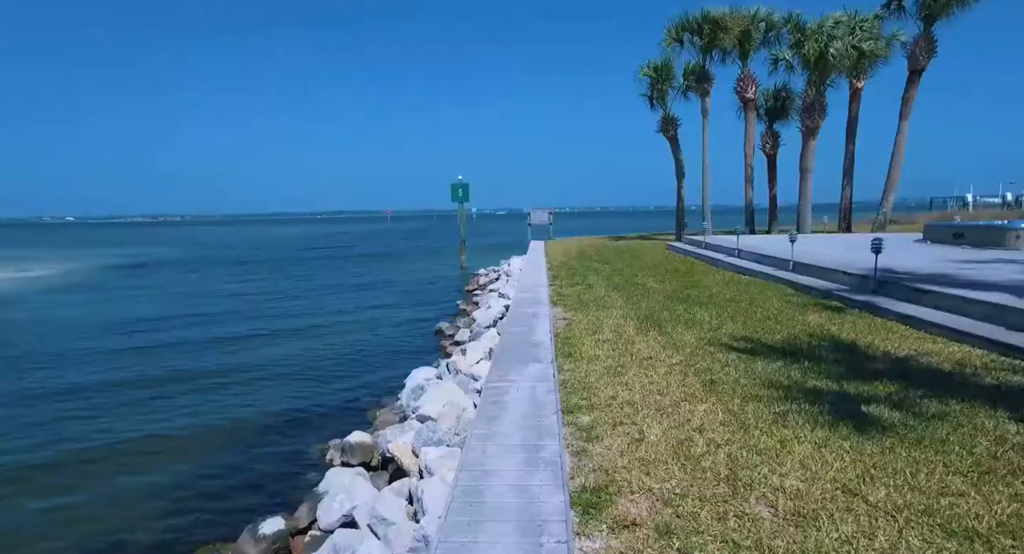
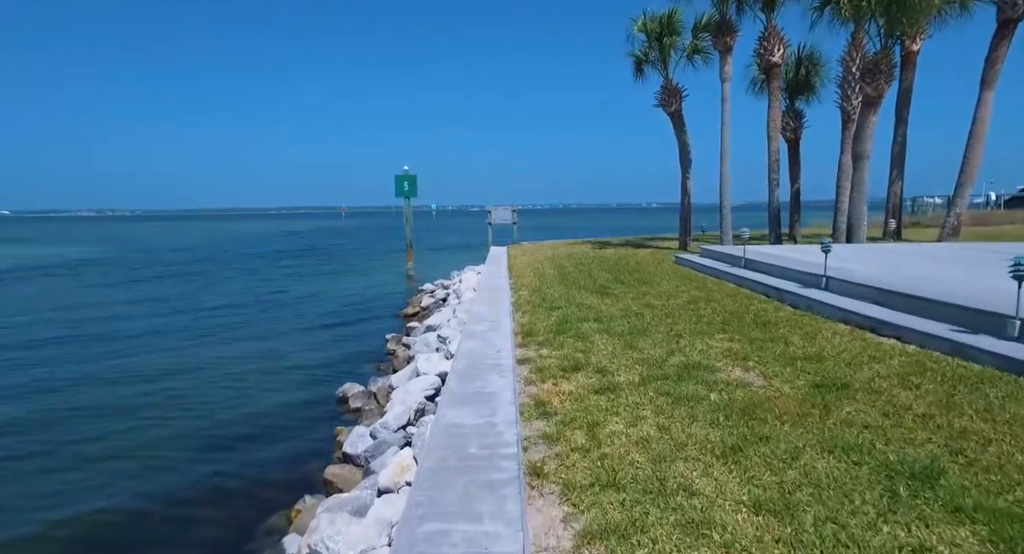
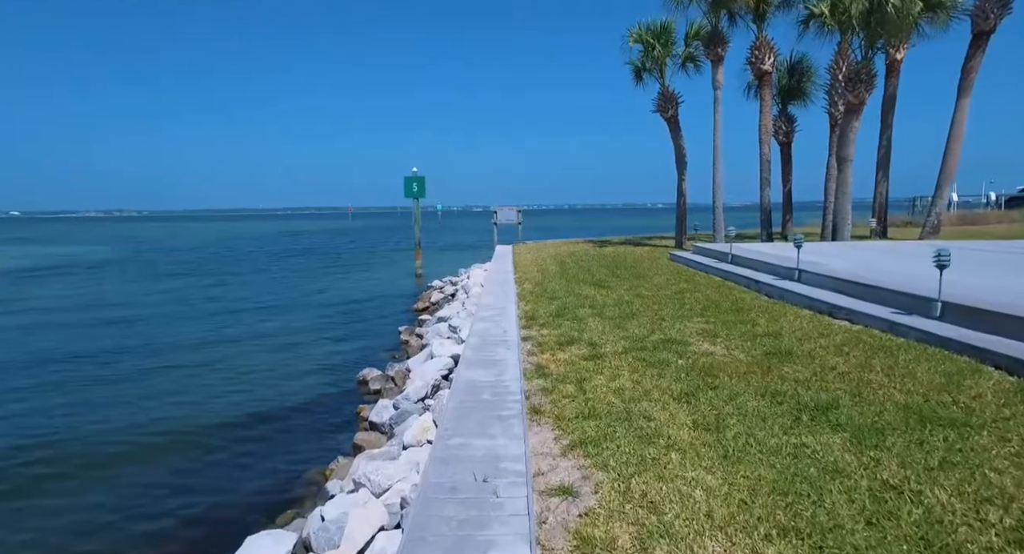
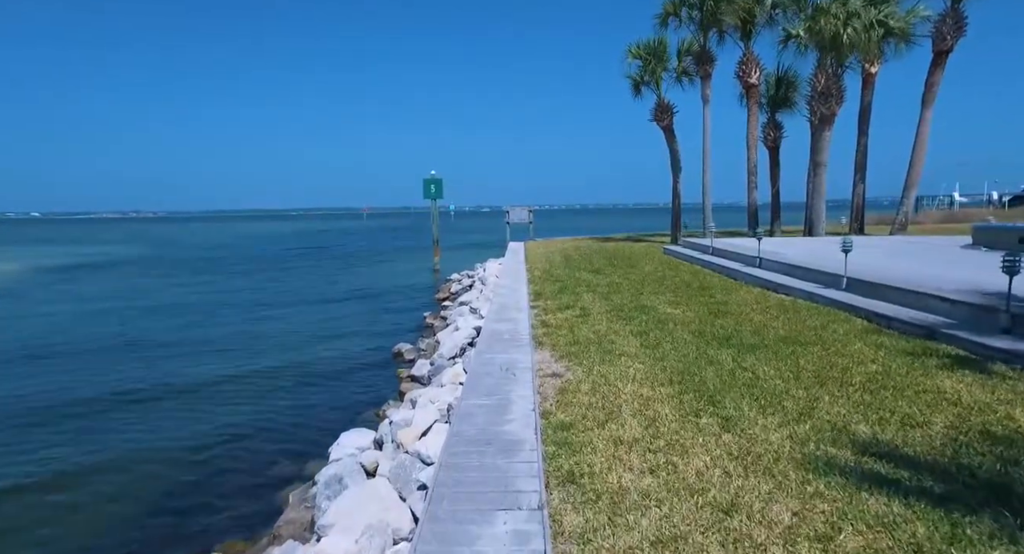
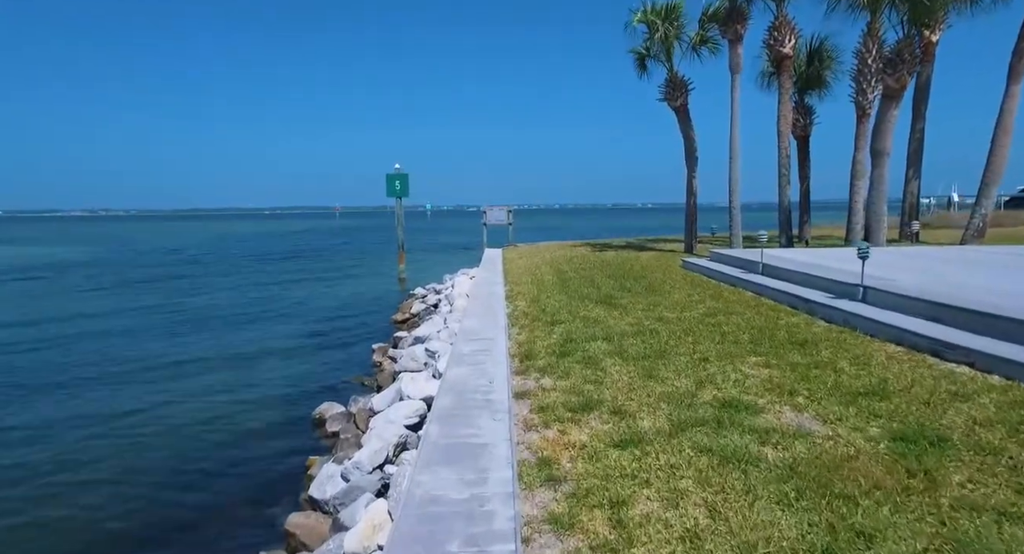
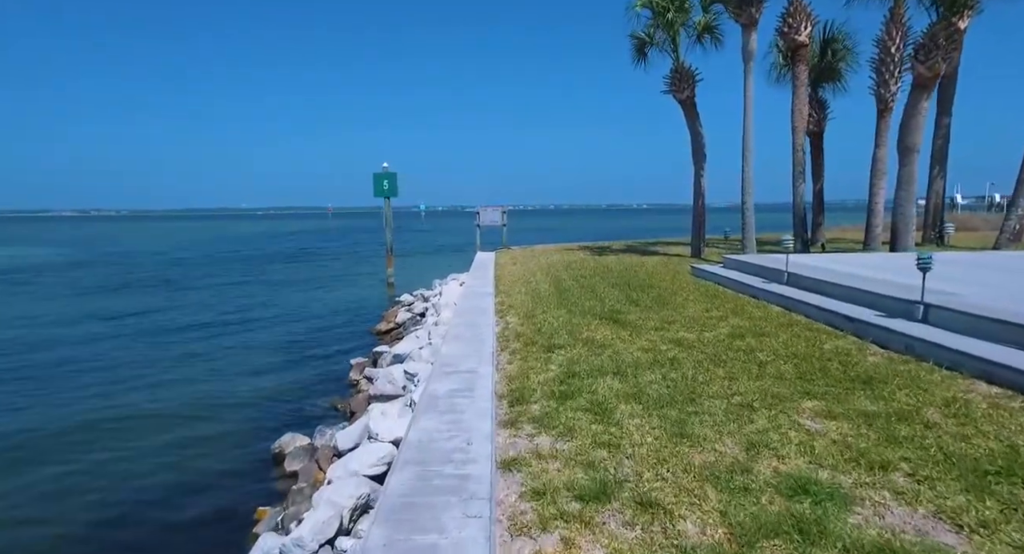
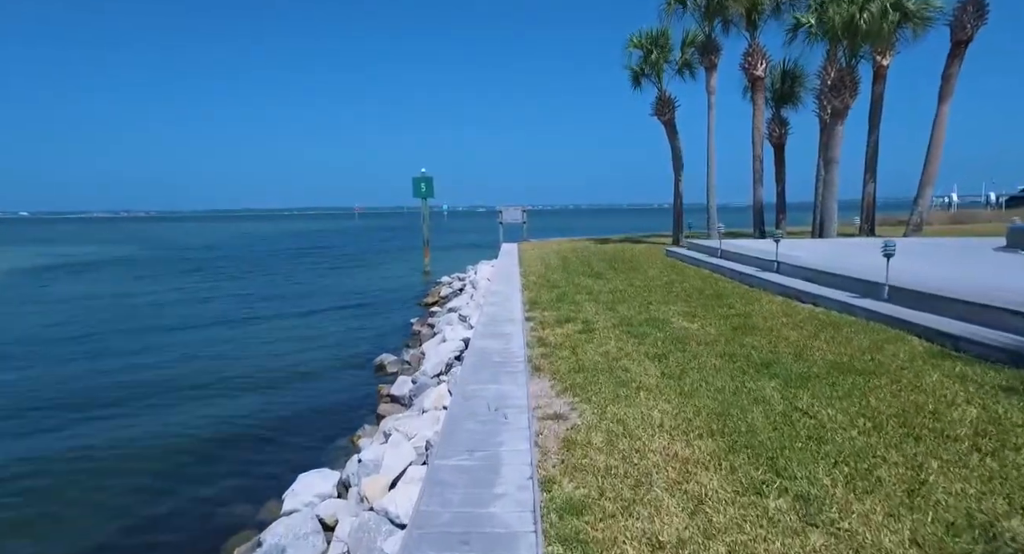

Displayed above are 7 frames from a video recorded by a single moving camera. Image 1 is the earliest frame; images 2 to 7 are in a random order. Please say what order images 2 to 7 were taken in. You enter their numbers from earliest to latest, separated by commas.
4, 7, 3, 2, 5, 6
